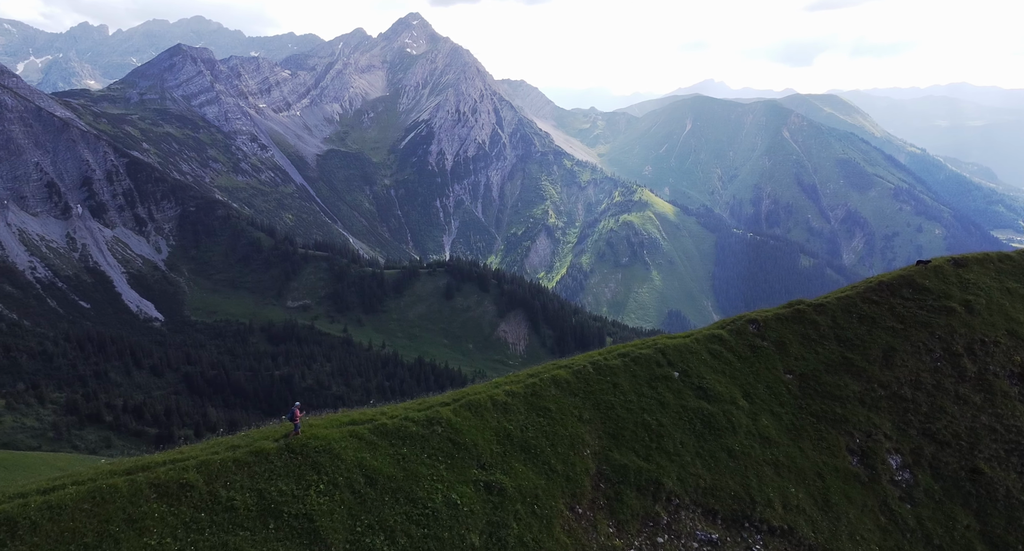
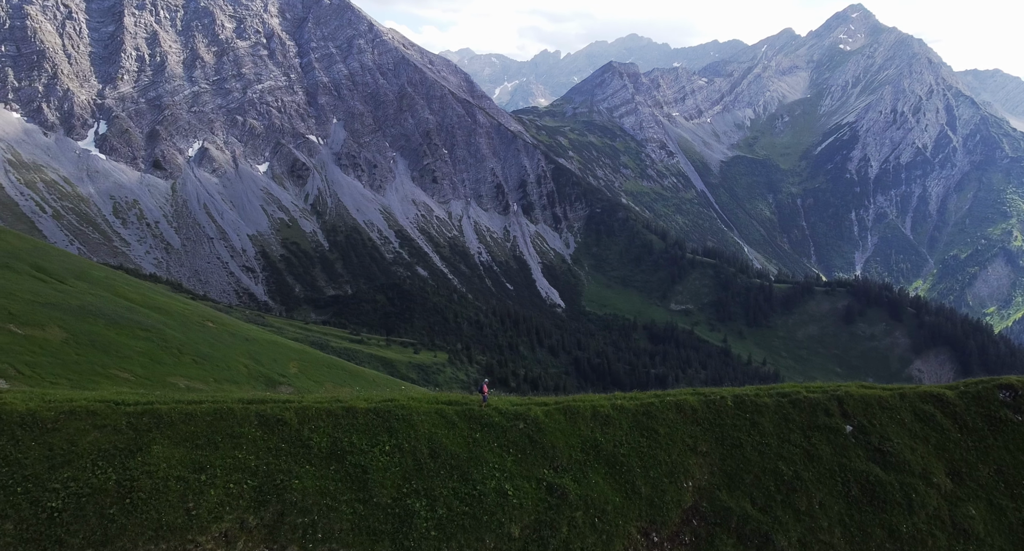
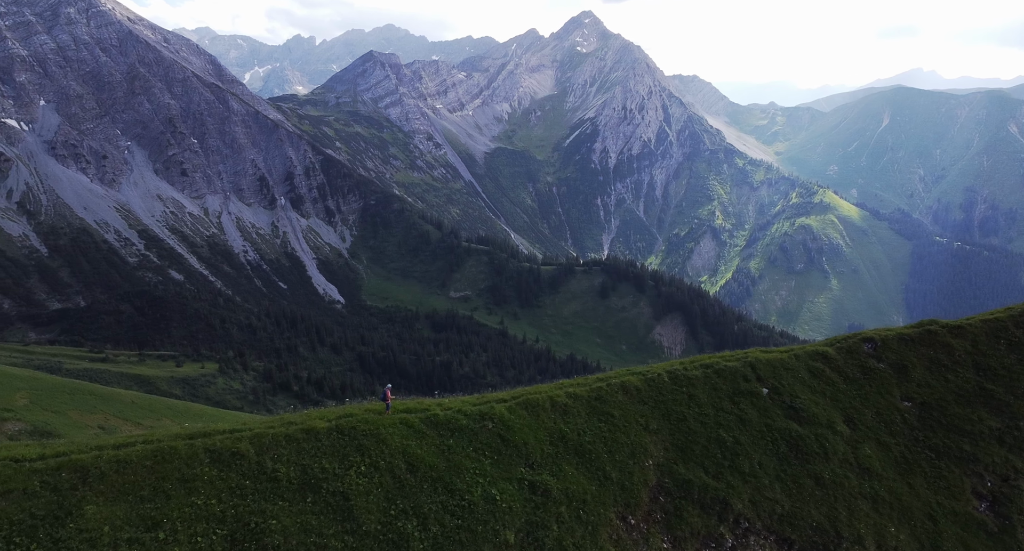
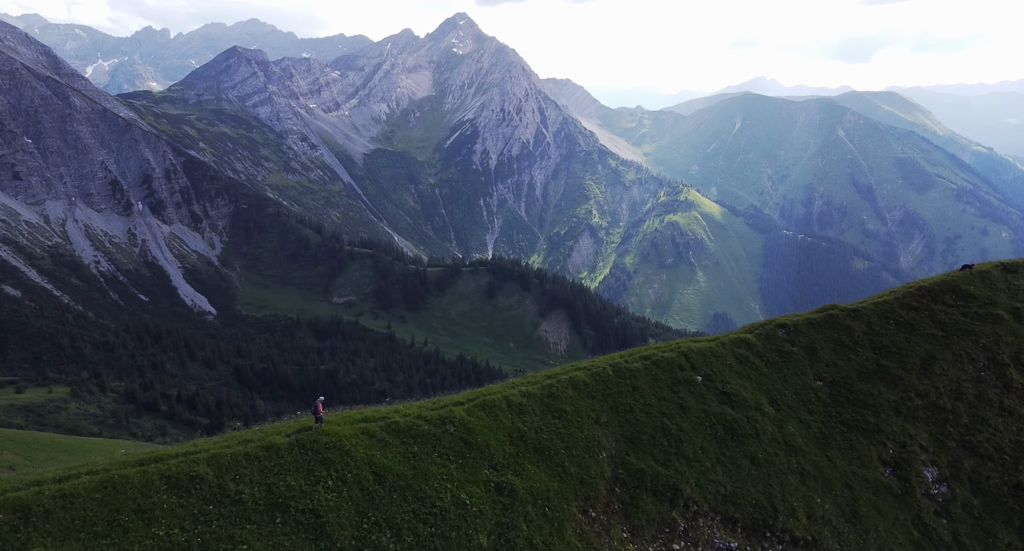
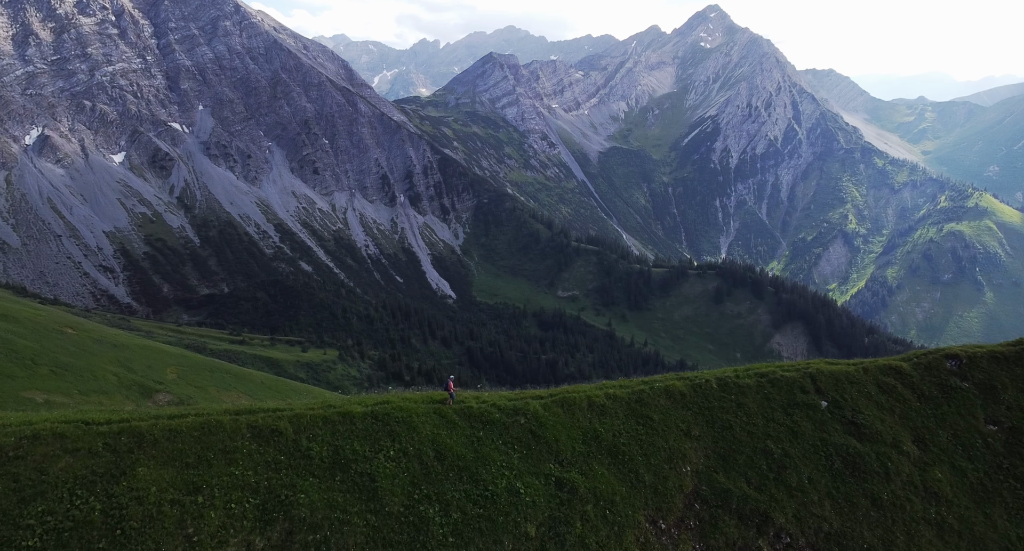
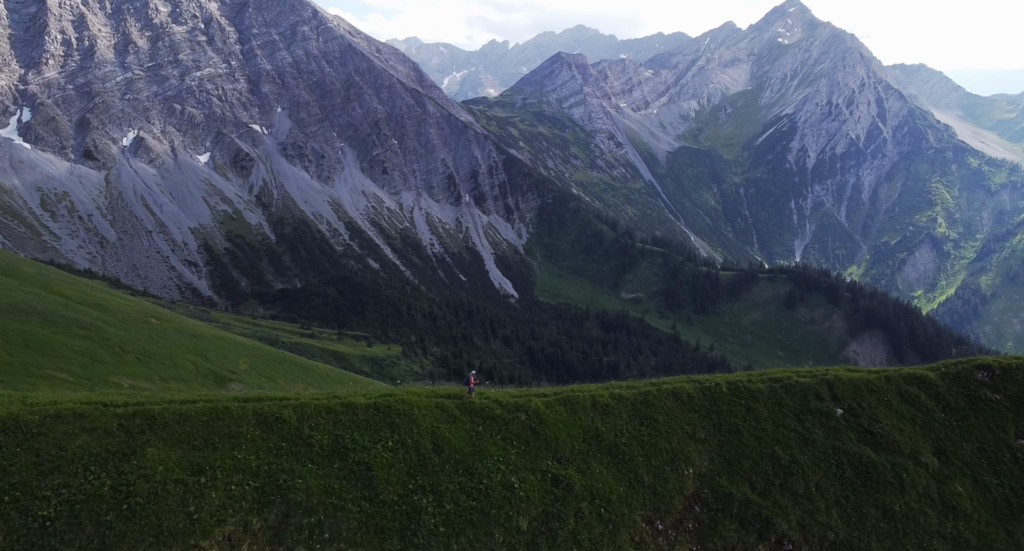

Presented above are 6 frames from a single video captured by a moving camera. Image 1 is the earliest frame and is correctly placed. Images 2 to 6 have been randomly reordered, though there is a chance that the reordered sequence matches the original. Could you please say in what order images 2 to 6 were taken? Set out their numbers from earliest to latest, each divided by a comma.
4, 3, 5, 6, 2
